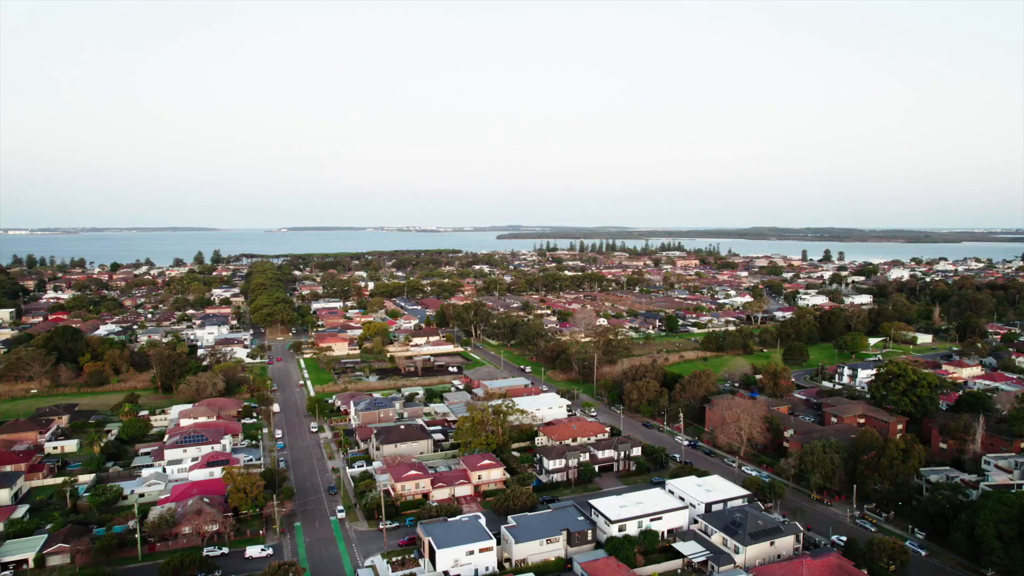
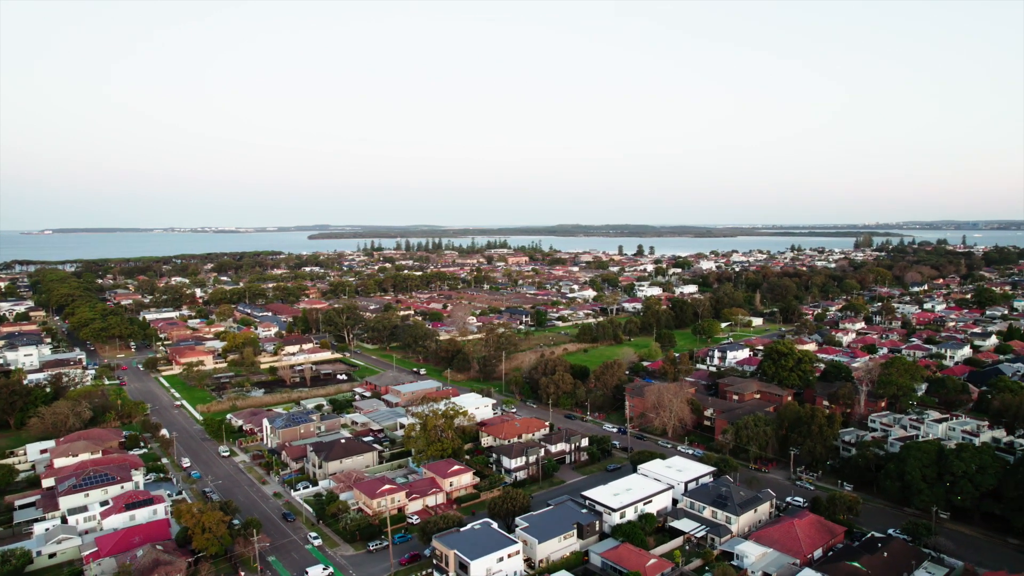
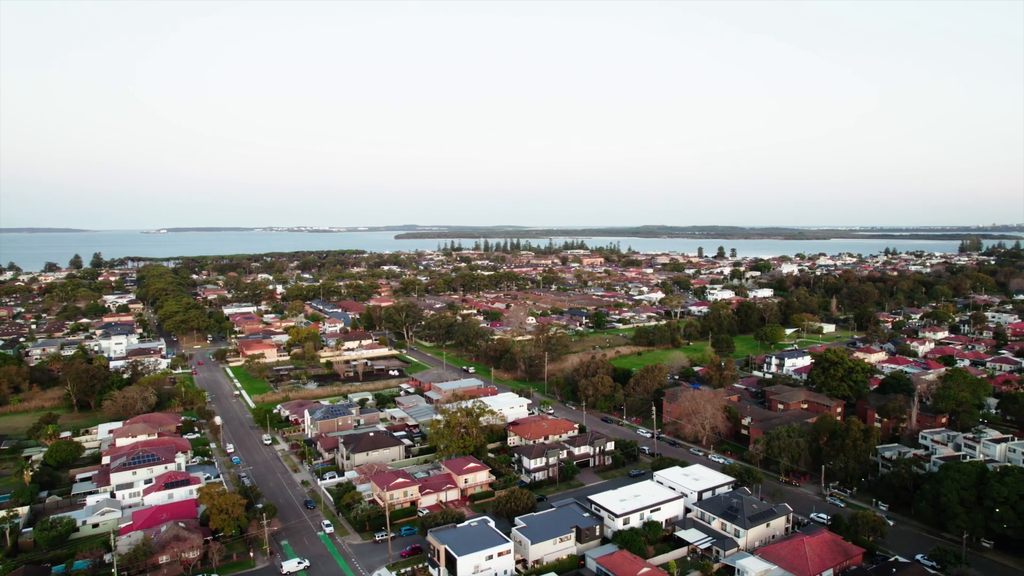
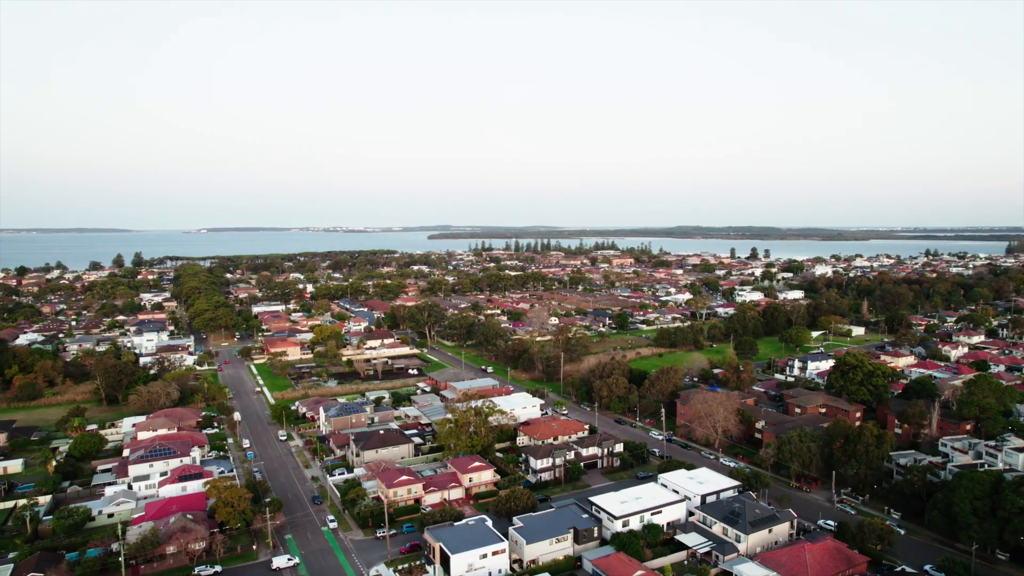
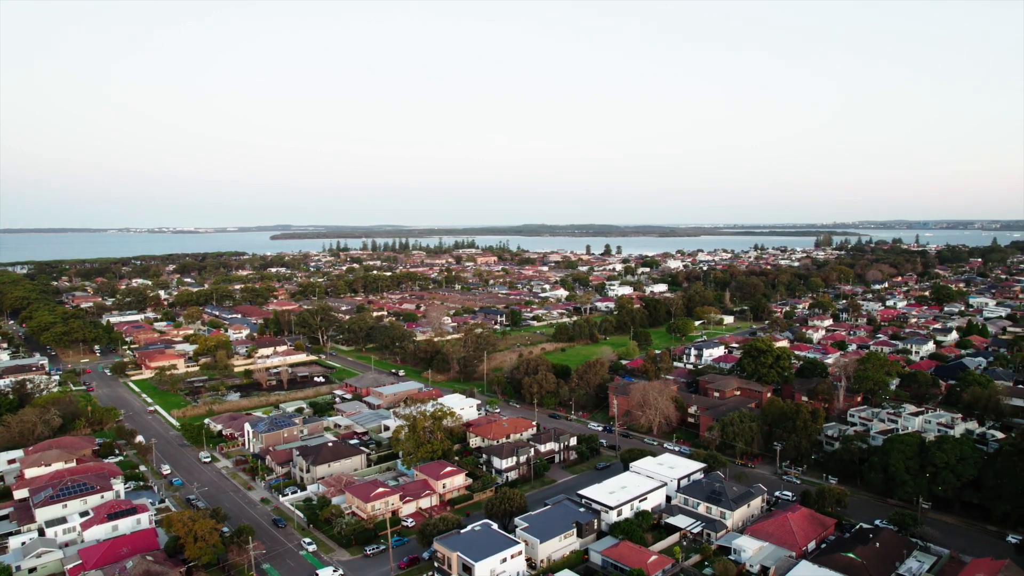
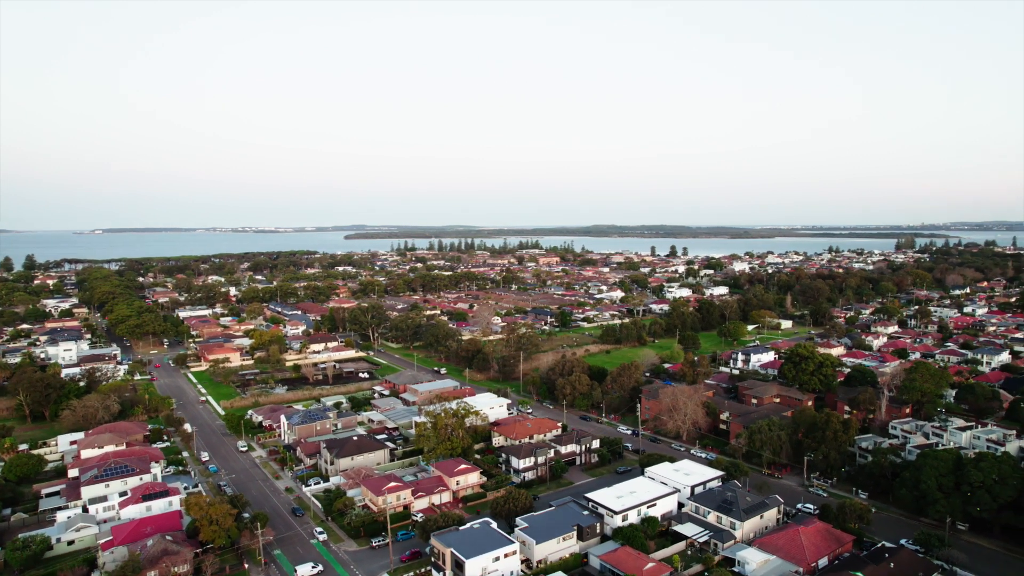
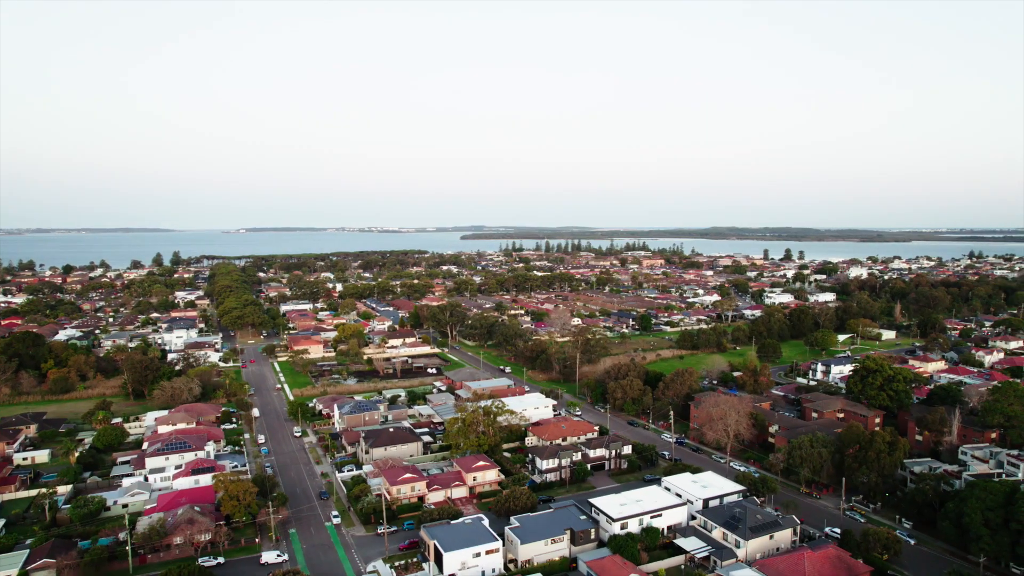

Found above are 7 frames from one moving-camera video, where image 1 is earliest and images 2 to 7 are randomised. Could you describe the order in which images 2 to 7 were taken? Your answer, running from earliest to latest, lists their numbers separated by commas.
7, 4, 3, 6, 2, 5
